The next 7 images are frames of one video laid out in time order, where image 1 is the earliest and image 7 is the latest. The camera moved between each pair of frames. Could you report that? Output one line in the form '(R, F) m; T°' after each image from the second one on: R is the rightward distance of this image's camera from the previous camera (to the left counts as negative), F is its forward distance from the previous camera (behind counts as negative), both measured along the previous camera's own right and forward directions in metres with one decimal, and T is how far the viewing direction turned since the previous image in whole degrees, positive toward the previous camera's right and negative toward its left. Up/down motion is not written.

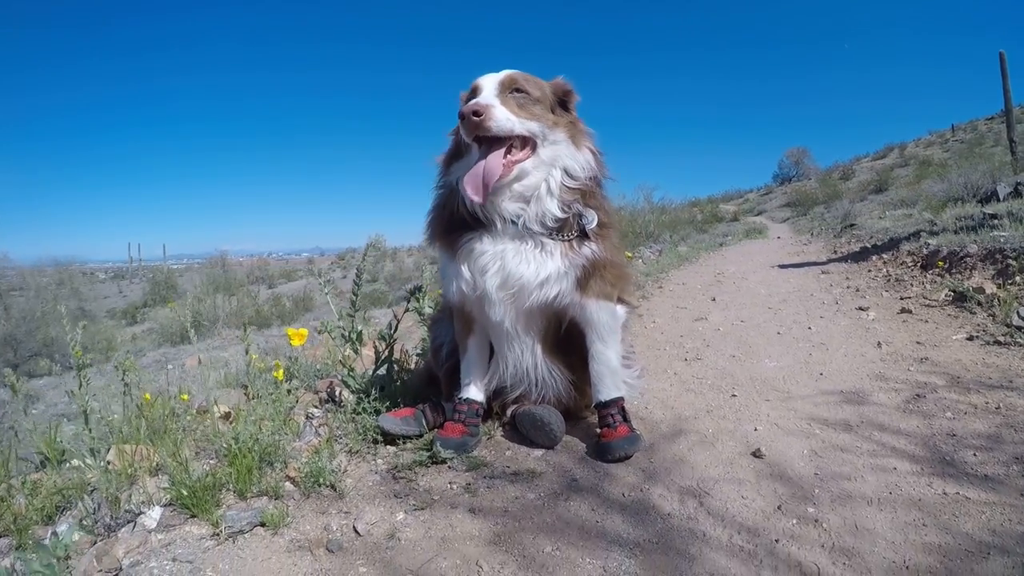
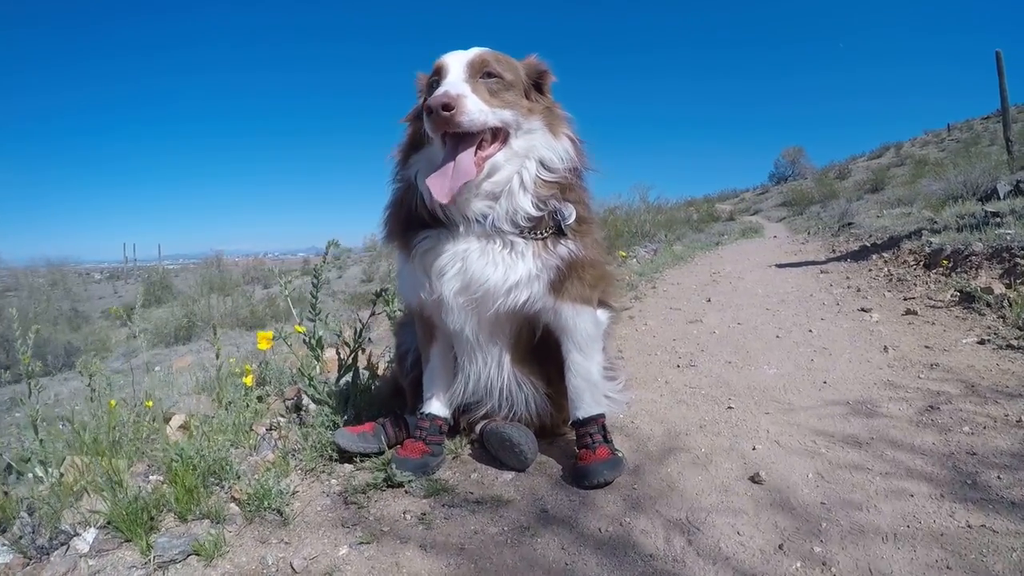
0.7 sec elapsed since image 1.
(+0.1, +0.3) m; 0°
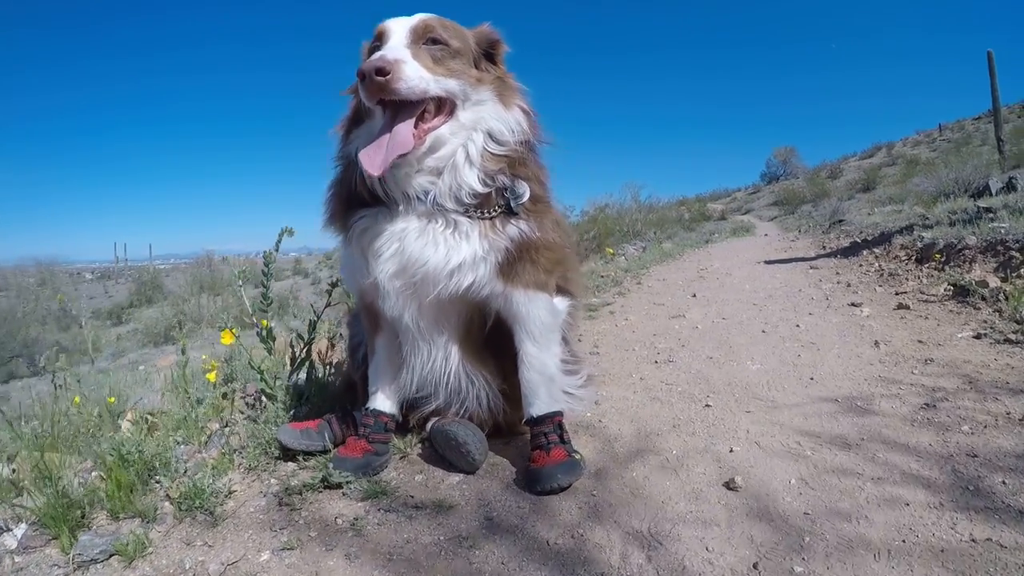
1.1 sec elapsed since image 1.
(+0.2, +0.3) m; +1°
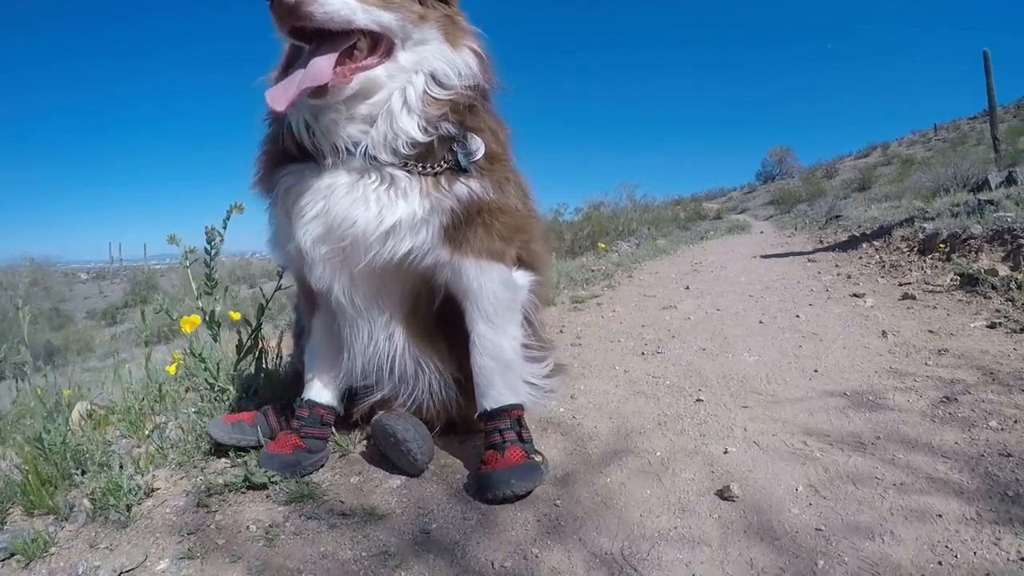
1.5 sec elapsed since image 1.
(+0.1, +0.4) m; 0°
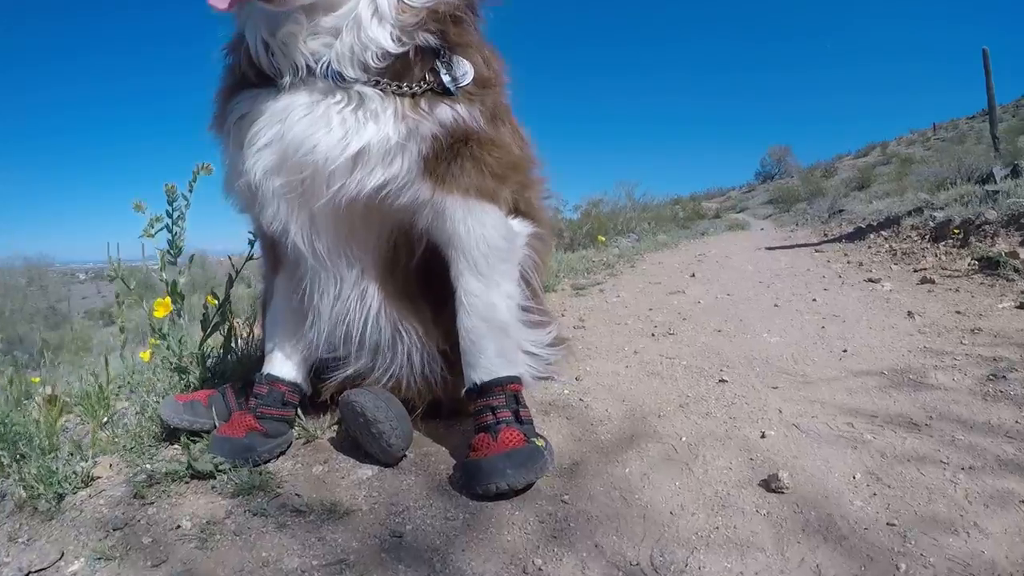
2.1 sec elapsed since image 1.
(0.0, +0.3) m; 0°
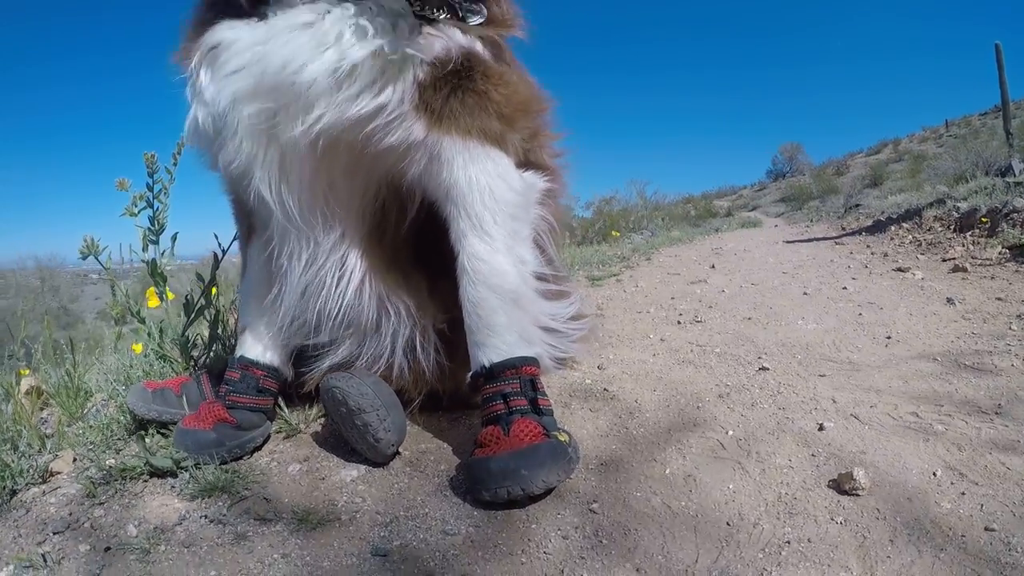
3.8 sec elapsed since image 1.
(0.0, +0.3) m; -1°
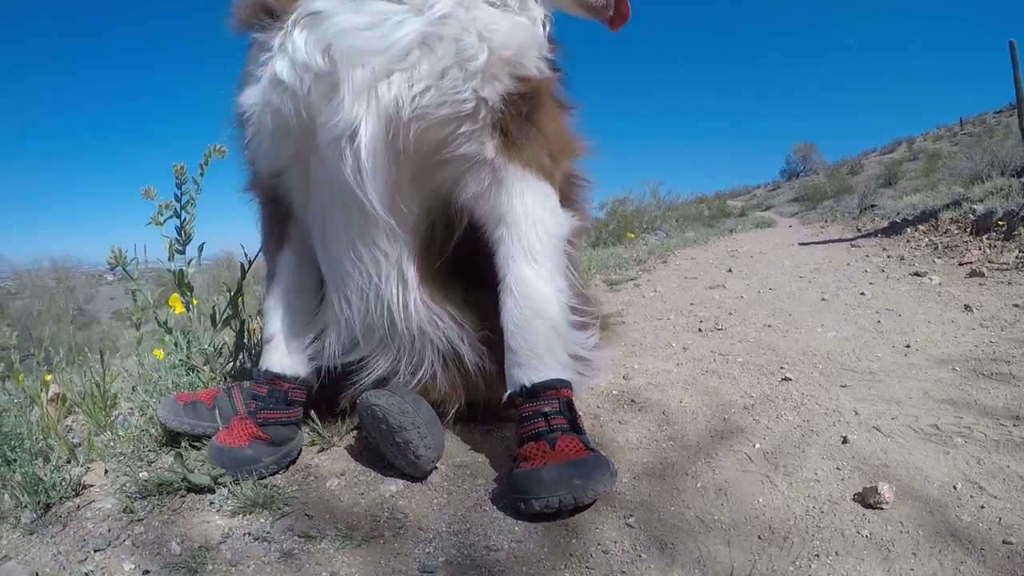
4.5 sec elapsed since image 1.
(-0.1, -0.1) m; -1°
